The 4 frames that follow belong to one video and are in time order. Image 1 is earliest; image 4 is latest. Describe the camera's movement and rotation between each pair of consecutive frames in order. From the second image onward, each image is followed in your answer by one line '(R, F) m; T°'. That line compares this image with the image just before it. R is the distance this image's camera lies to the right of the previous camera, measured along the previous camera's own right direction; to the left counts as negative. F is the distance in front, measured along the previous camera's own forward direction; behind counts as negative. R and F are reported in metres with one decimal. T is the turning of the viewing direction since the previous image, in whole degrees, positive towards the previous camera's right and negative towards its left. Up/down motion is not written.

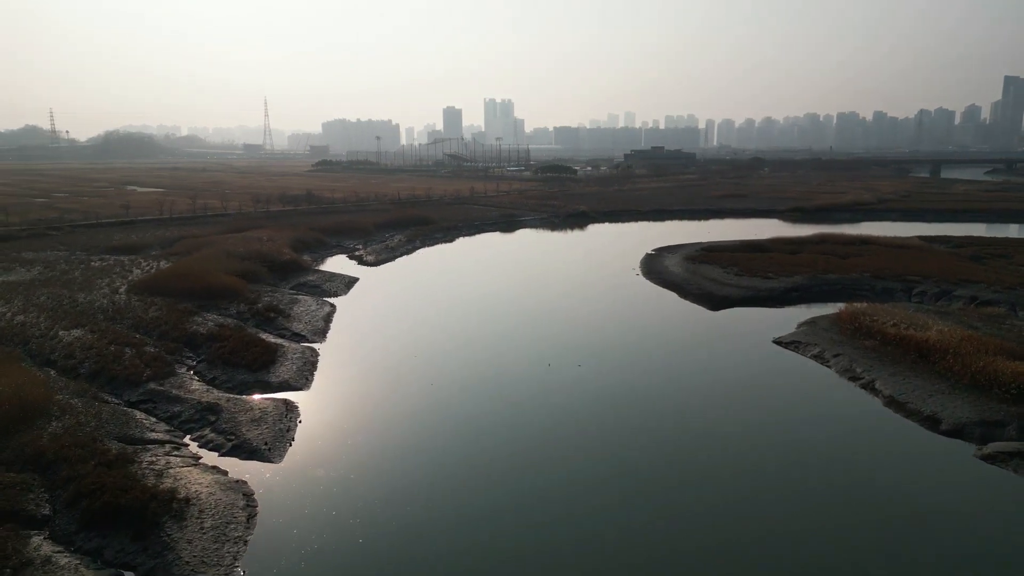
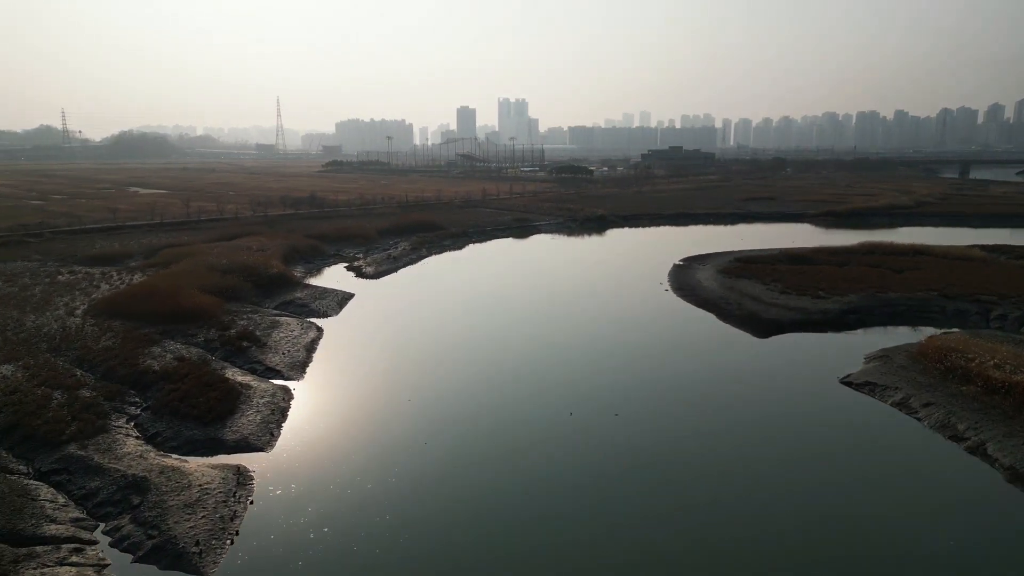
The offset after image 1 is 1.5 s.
(0.0, +1.8) m; -1°
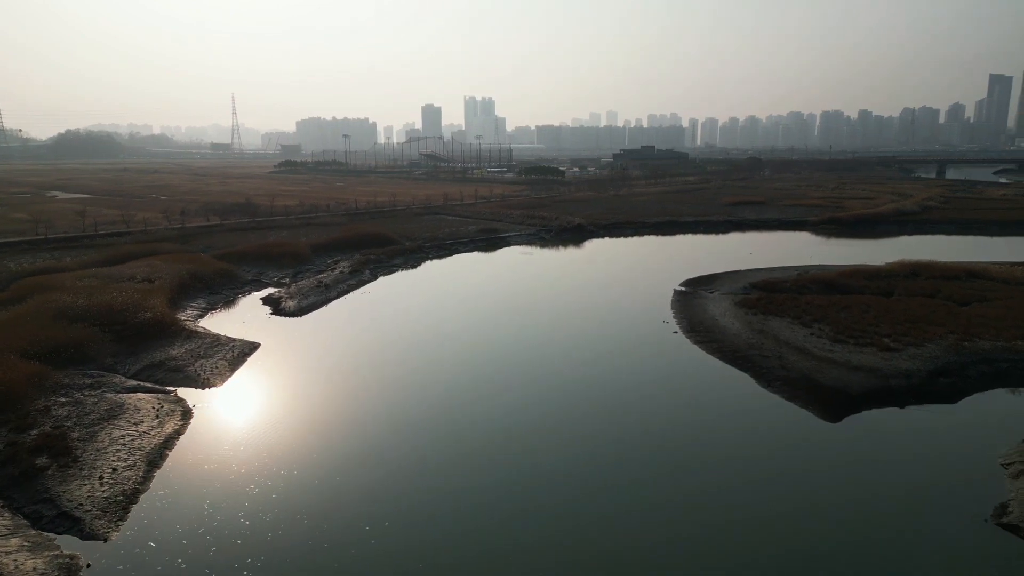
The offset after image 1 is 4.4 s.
(+0.1, +3.6) m; +3°
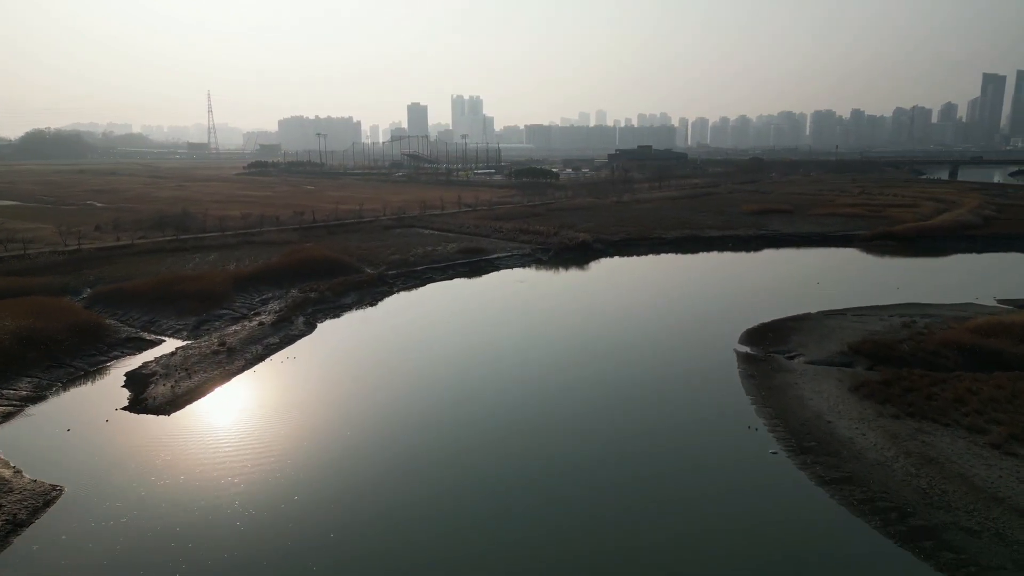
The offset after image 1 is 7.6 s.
(0.0, +4.5) m; +1°
